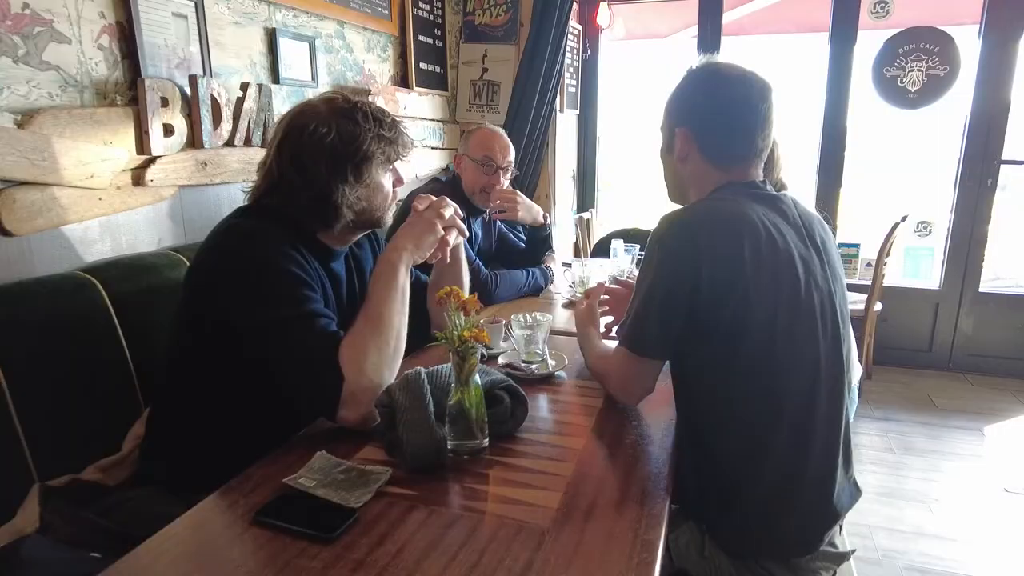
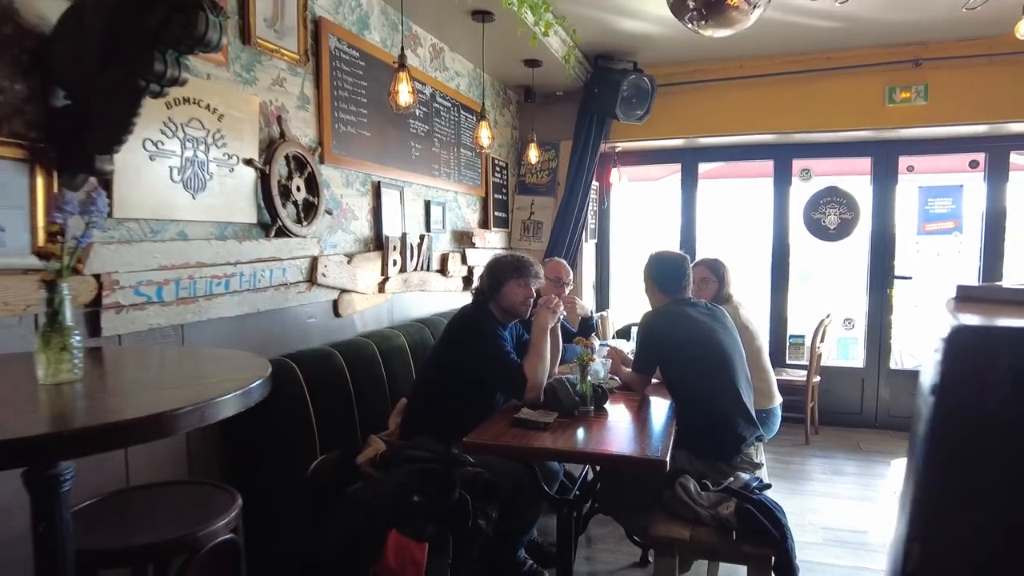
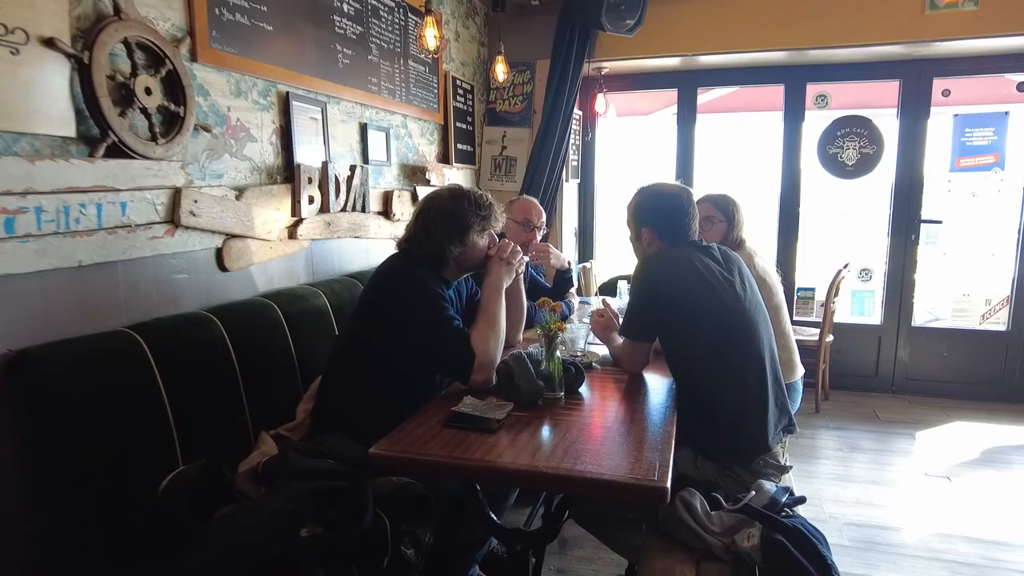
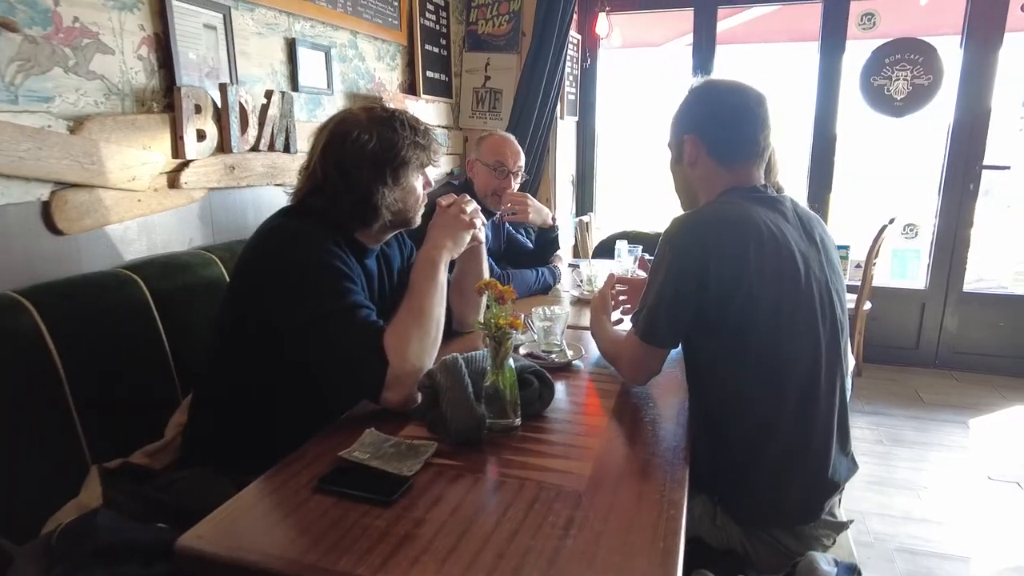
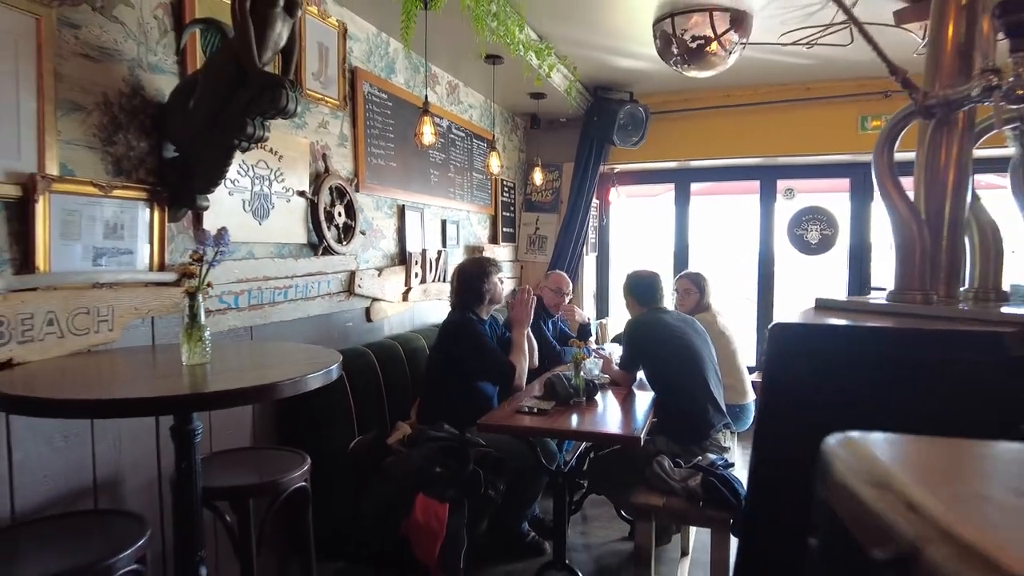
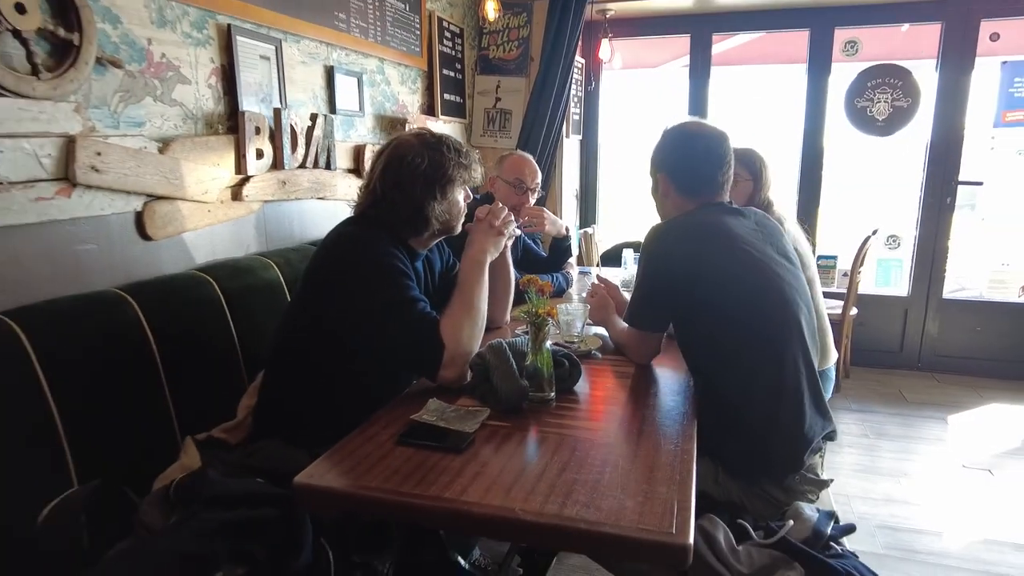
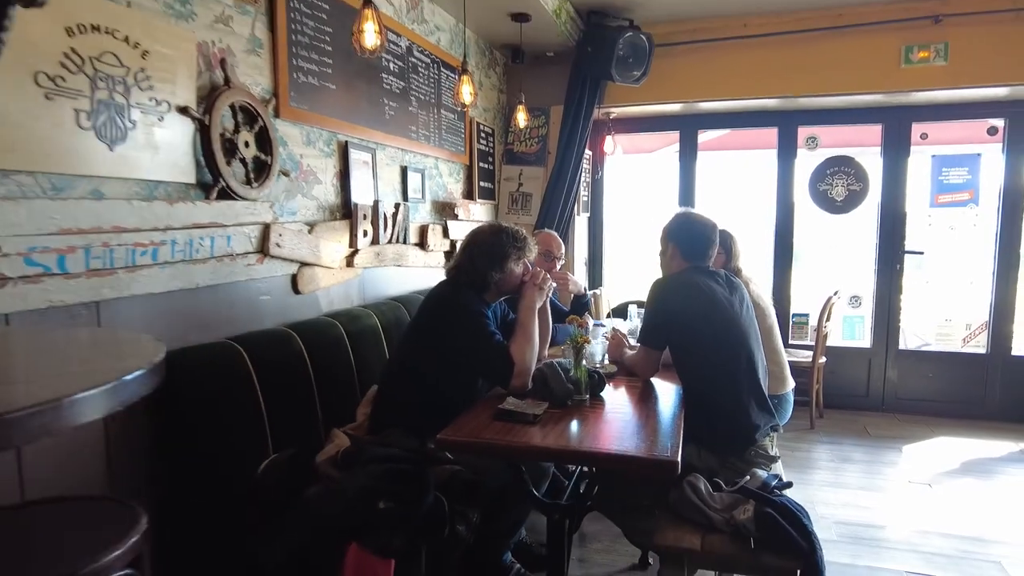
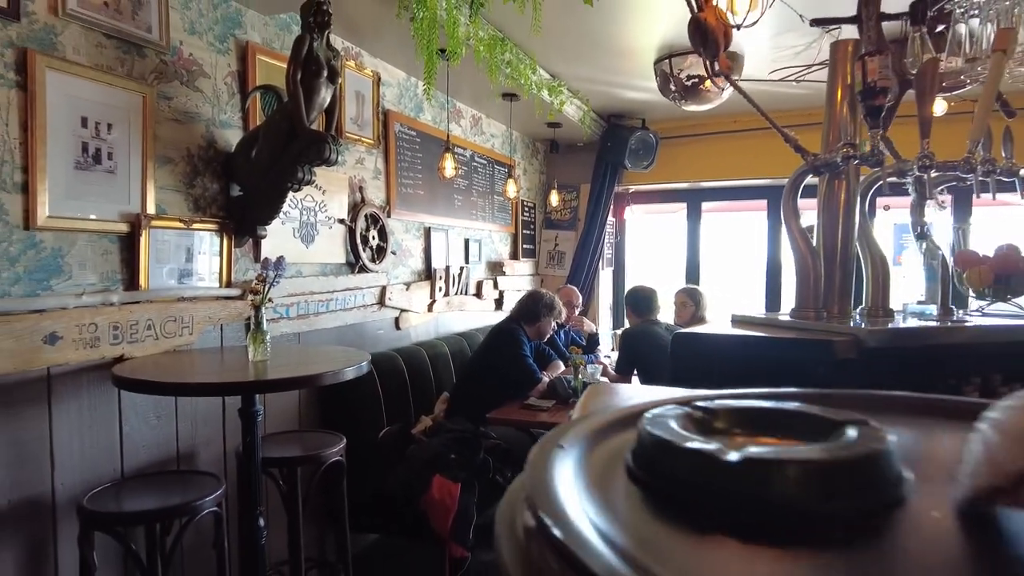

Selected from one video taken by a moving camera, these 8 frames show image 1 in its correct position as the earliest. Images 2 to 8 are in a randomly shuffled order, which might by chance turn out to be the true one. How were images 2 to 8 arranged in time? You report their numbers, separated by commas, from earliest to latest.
4, 6, 3, 7, 2, 5, 8
